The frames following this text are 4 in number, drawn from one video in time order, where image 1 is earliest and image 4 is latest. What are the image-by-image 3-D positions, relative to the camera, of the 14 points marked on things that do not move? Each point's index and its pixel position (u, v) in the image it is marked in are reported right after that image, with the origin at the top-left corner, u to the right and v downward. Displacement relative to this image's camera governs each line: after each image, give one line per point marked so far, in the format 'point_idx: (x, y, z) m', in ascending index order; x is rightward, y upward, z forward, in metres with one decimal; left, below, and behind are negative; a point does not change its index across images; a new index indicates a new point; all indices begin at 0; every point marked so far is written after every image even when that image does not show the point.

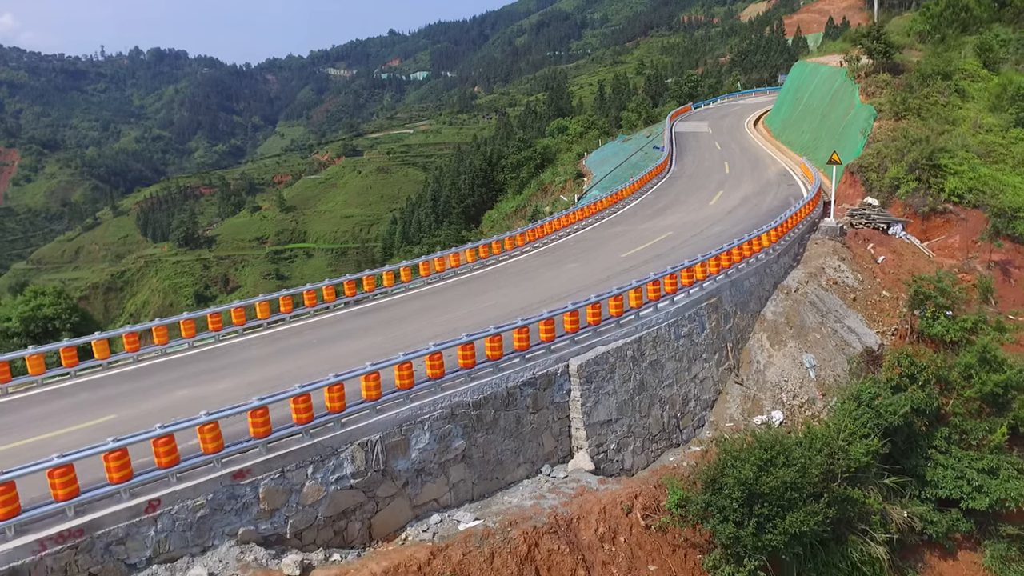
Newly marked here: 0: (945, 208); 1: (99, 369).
0: (+8.0, +1.4, +13.4) m
1: (-4.8, -0.9, +8.7) m
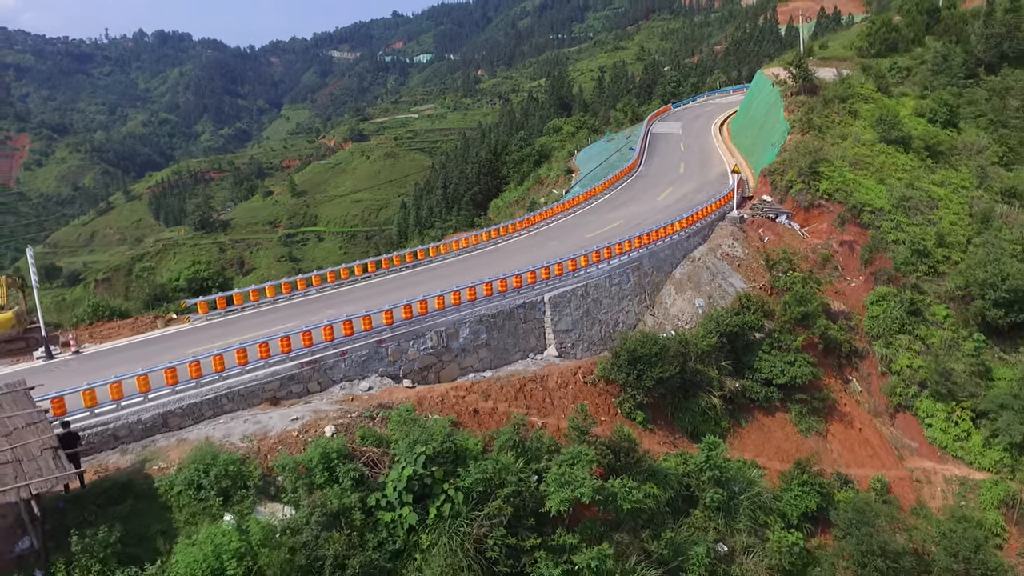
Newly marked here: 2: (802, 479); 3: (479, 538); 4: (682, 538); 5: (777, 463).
0: (+8.1, +2.2, +19.5) m
1: (-4.8, -0.3, +14.9) m
2: (+5.2, -3.4, +13.3) m
3: (-0.4, -3.0, +9.0) m
4: (+2.6, -3.7, +11.2) m
5: (+4.9, -3.3, +14.0) m
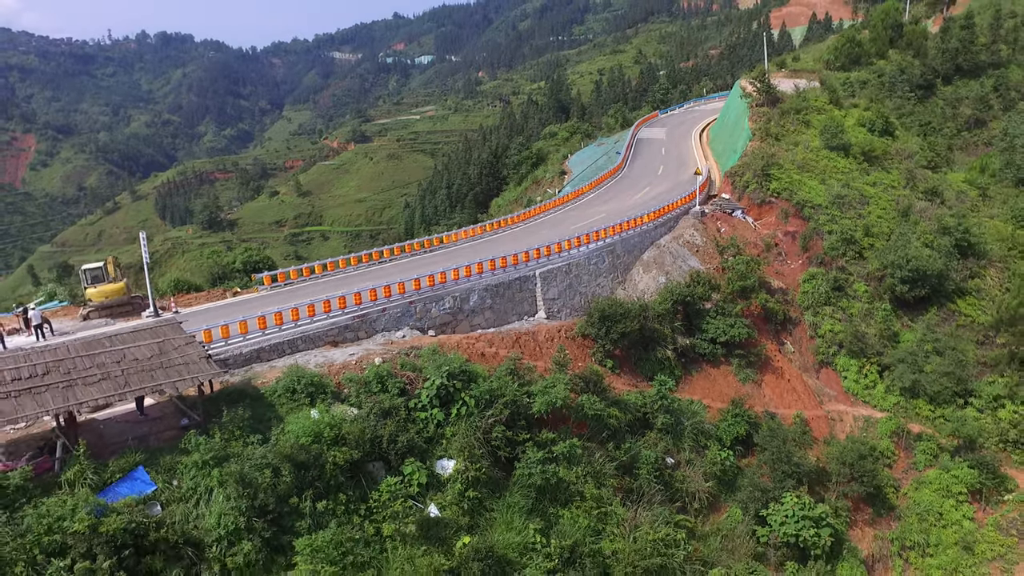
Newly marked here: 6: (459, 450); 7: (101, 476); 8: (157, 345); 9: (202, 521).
0: (+8.0, +2.7, +23.3) m
1: (-4.8, +0.2, +18.7) m
2: (+5.1, -2.9, +17.2) m
3: (-0.4, -2.4, +12.8) m
4: (+2.5, -3.2, +15.0) m
5: (+4.9, -2.7, +17.8) m
6: (-0.9, -2.7, +12.3) m
7: (-5.5, -2.5, +10.1) m
8: (-5.5, -0.9, +11.6) m
9: (-4.1, -3.1, +9.9) m
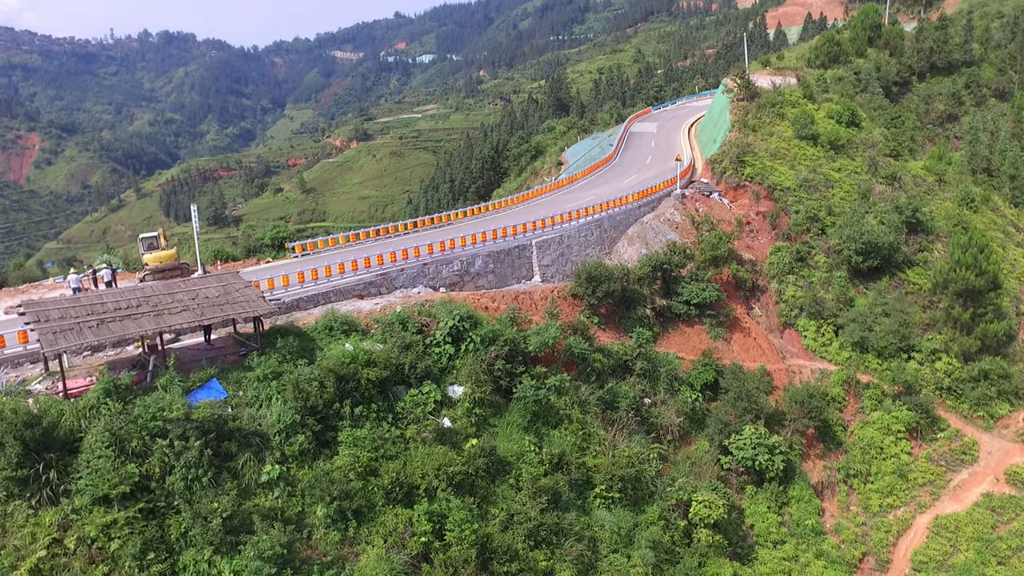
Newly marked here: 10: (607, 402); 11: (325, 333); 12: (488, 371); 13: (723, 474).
0: (+8.0, +3.6, +25.9) m
1: (-4.9, +1.1, +21.4) m
2: (+5.1, -2.0, +19.8) m
3: (-0.5, -1.6, +15.4) m
4: (+2.5, -2.3, +17.6) m
5: (+4.9, -1.8, +20.4) m
6: (-0.9, -1.8, +14.9) m
7: (-5.5, -1.6, +12.7) m
8: (-5.5, 0.0, +14.2) m
9: (-4.1, -2.2, +12.6) m
10: (+2.2, -2.6, +17.3) m
11: (-3.7, -0.9, +15.0) m
12: (-0.5, -1.7, +15.4) m
13: (+4.9, -4.3, +17.3) m
